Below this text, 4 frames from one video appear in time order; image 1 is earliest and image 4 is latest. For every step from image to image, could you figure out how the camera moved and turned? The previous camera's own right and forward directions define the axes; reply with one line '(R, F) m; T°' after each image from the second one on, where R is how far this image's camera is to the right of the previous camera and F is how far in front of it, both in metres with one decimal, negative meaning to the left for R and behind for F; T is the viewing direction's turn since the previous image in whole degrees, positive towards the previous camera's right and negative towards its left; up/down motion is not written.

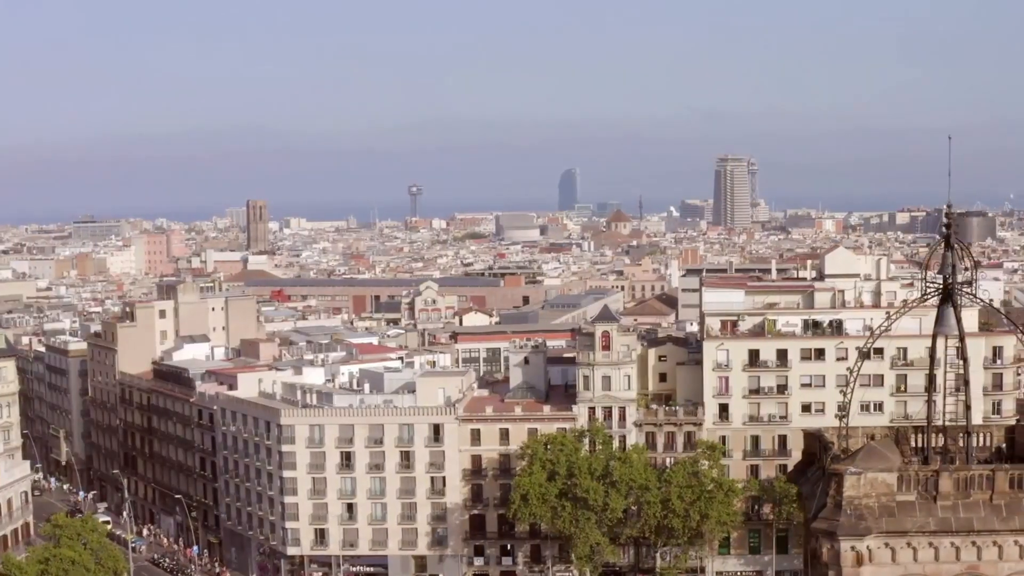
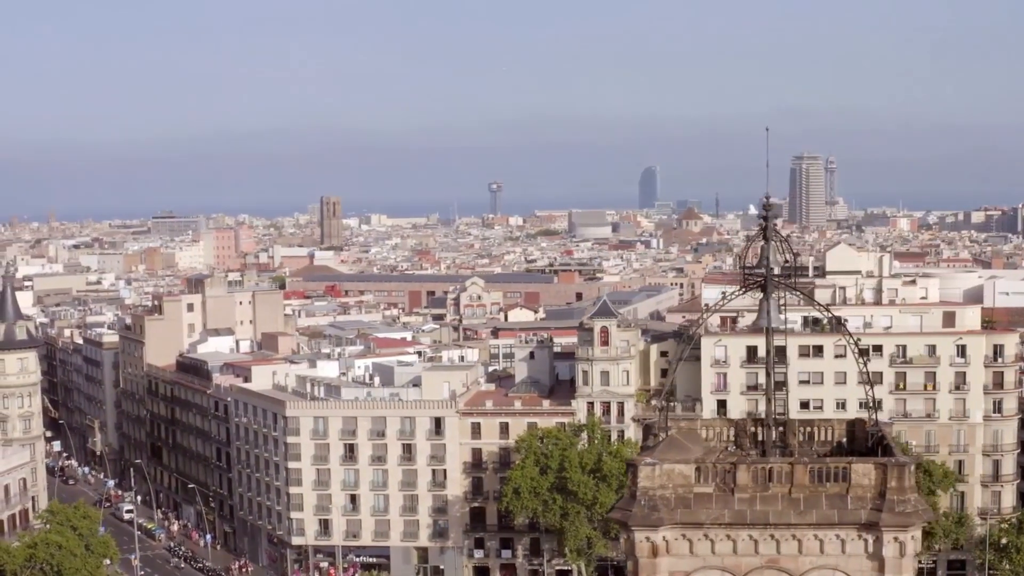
(+3.6, -0.1) m; -3°
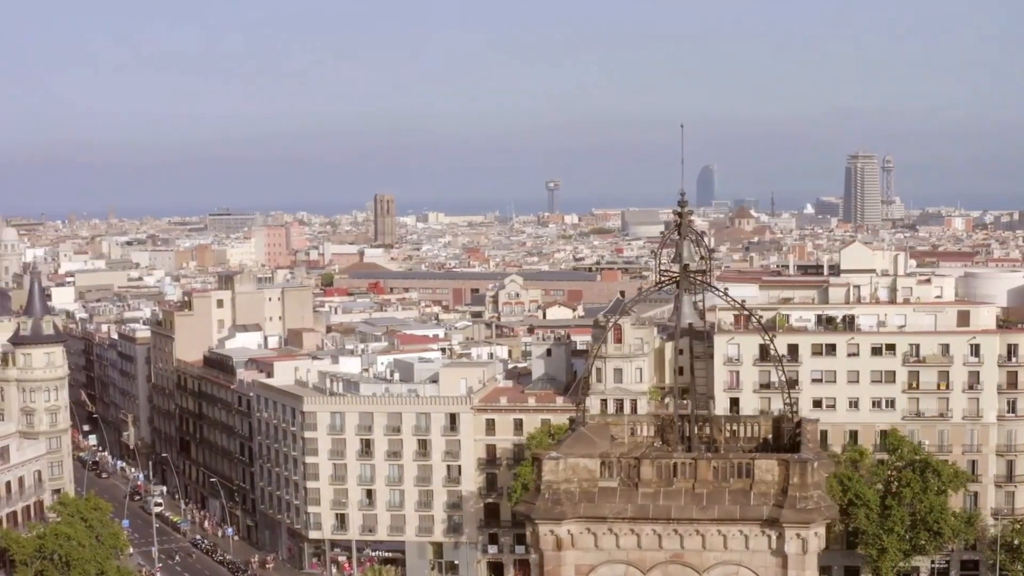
(+1.9, -0.1) m; -2°
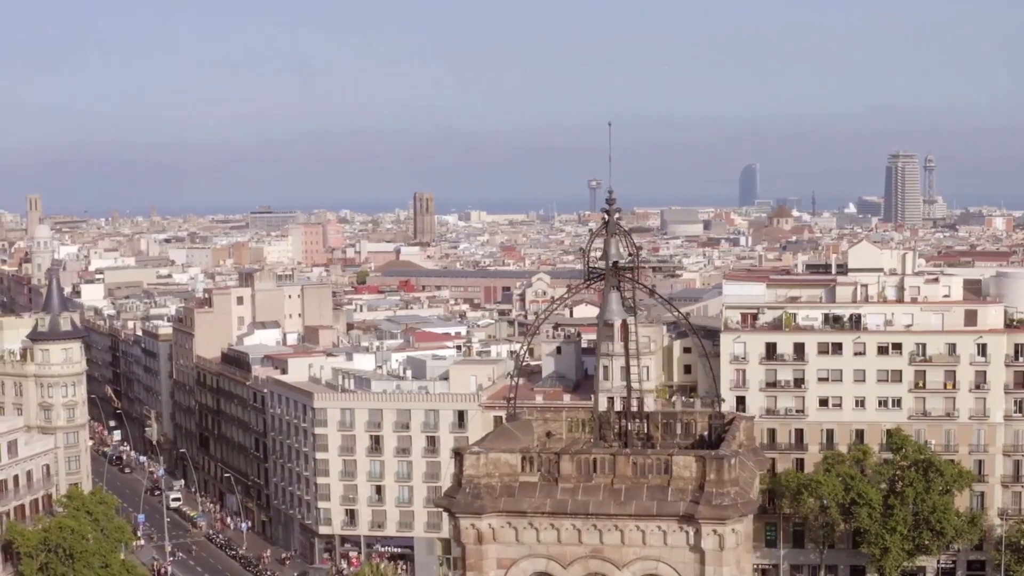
(+1.6, -0.1) m; -2°
